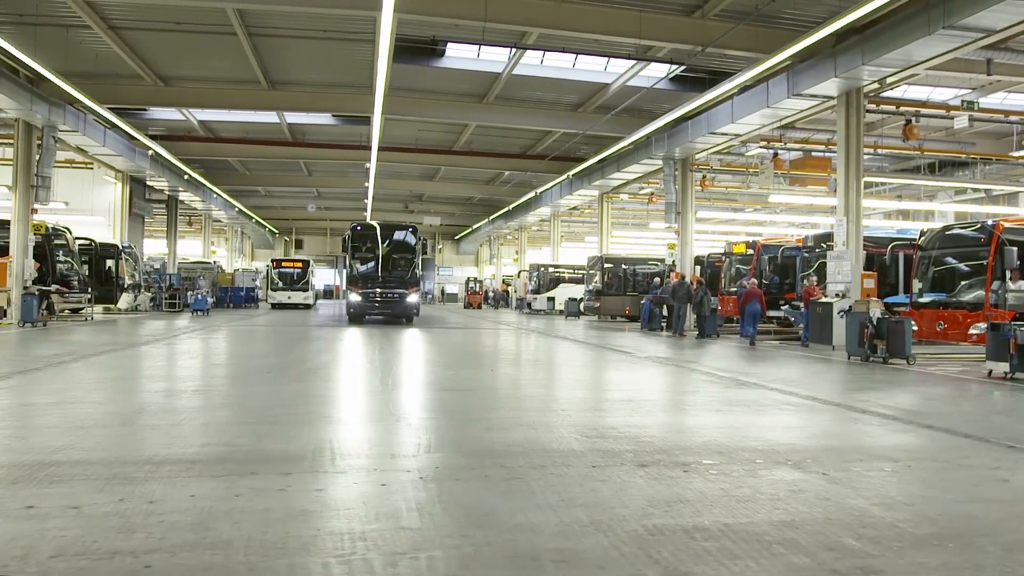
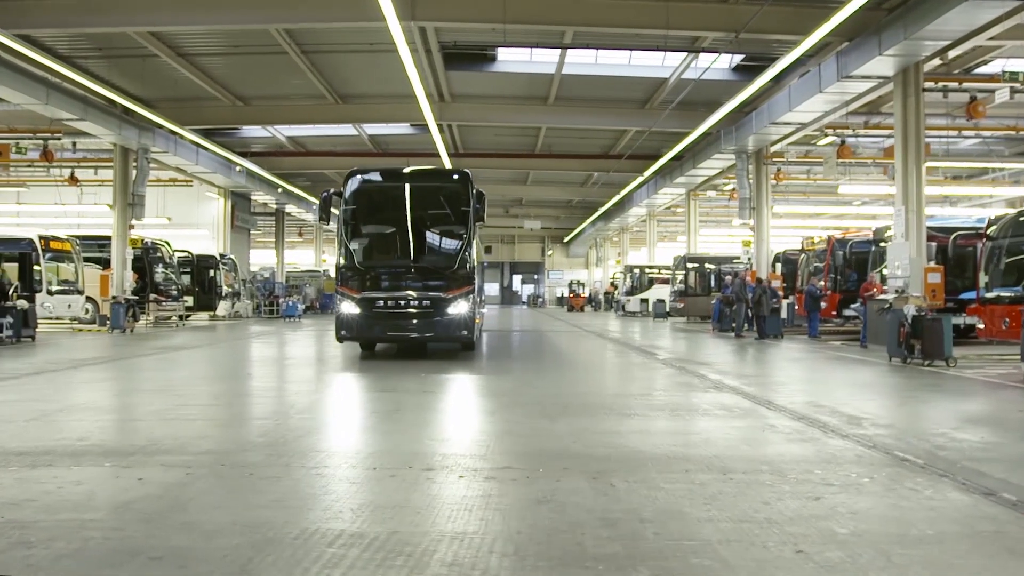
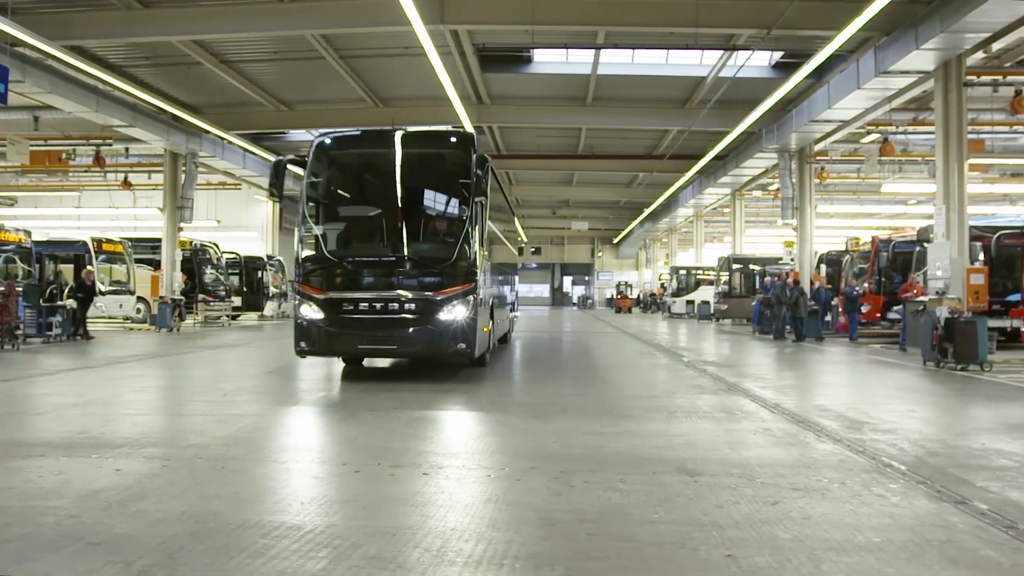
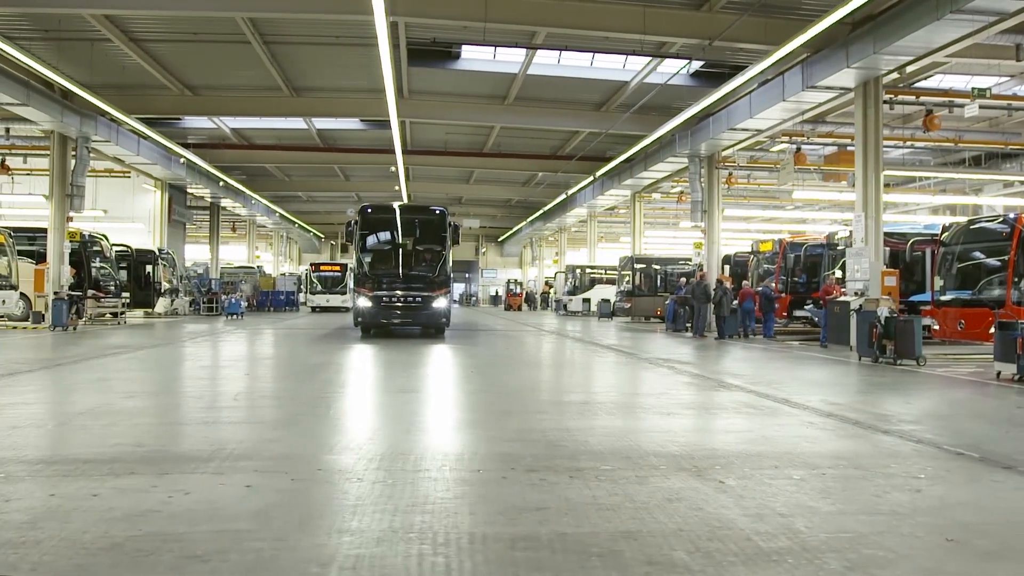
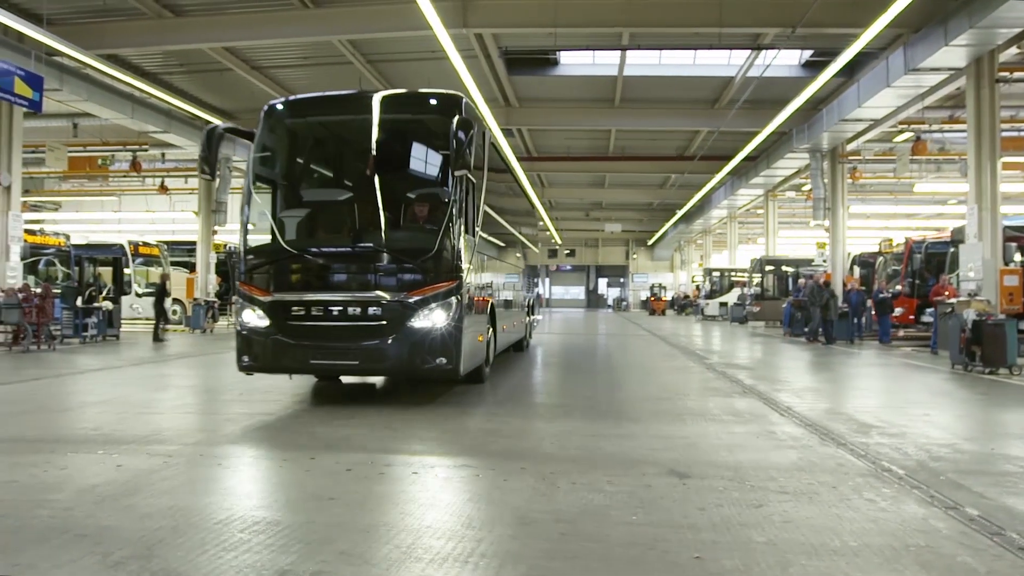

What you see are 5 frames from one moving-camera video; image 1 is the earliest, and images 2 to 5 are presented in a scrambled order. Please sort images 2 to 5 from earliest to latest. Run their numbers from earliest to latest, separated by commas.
4, 2, 3, 5
